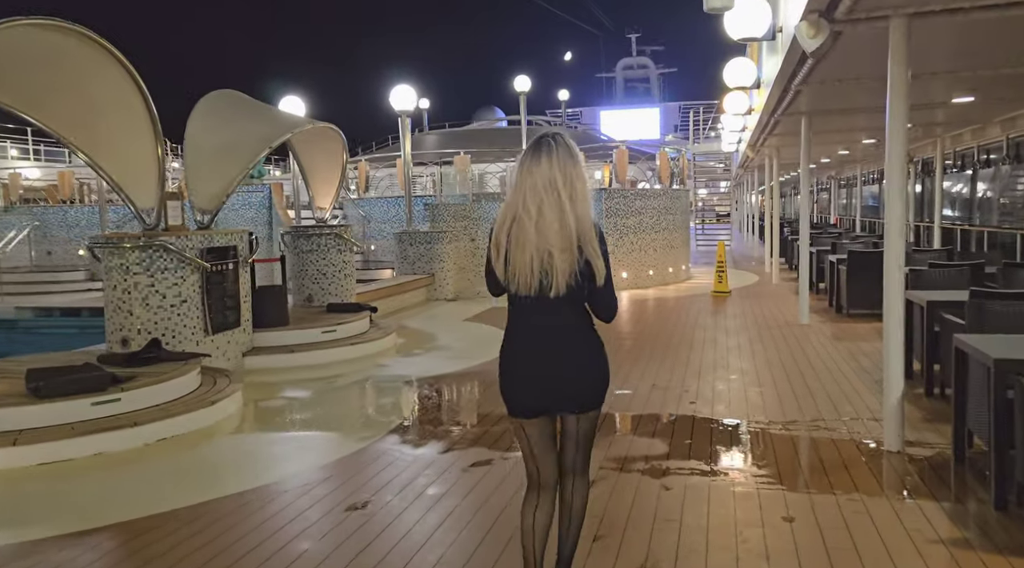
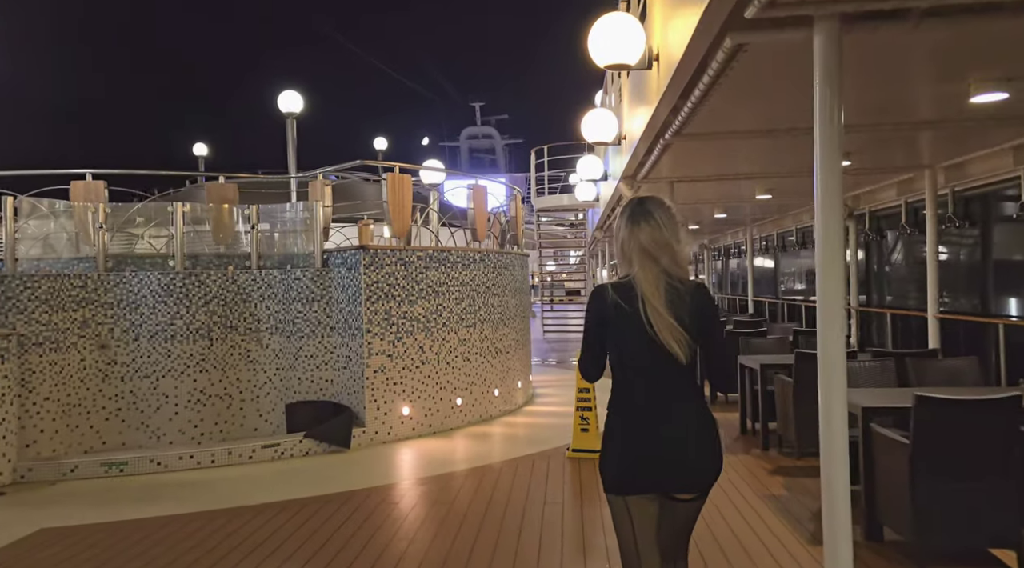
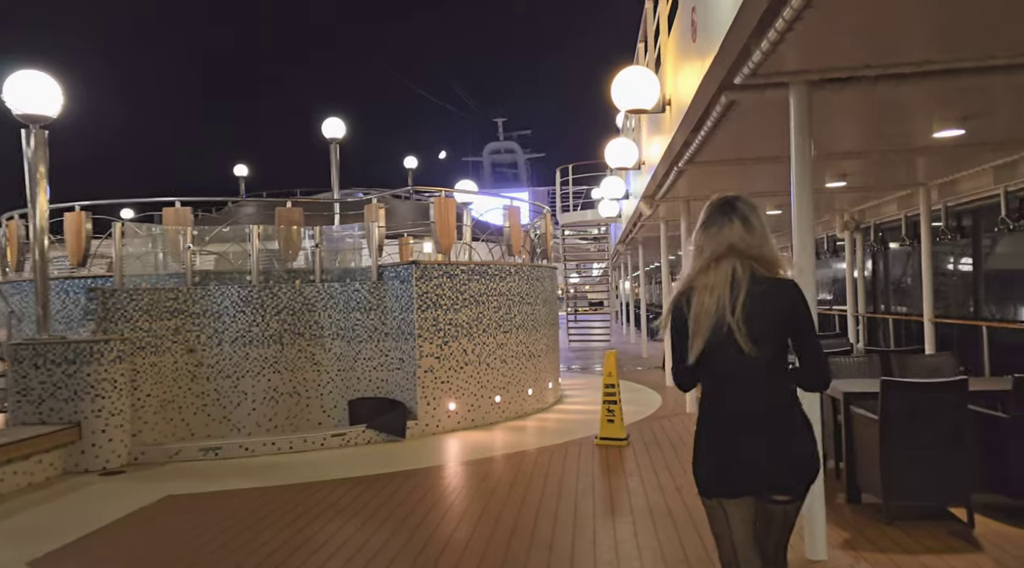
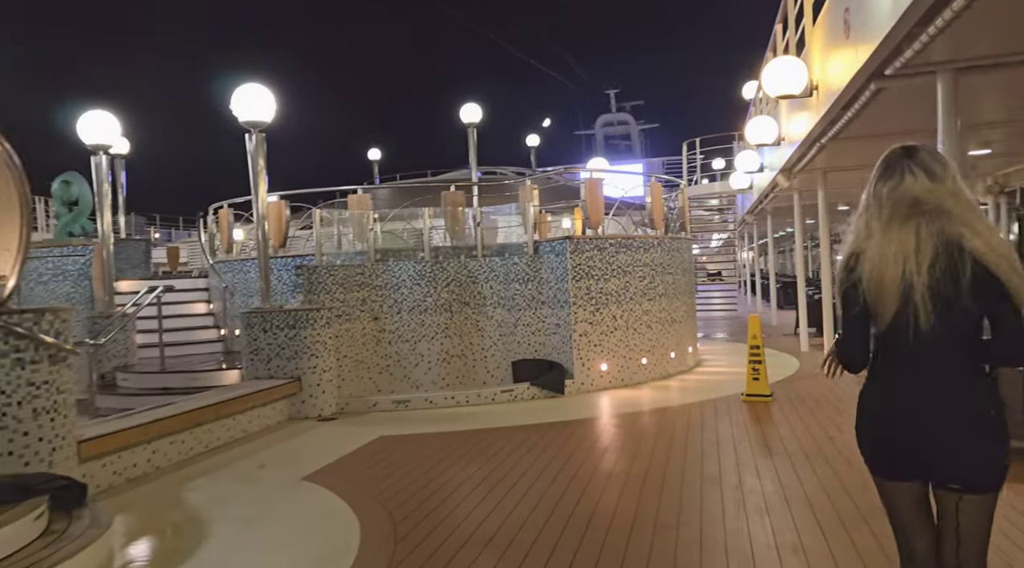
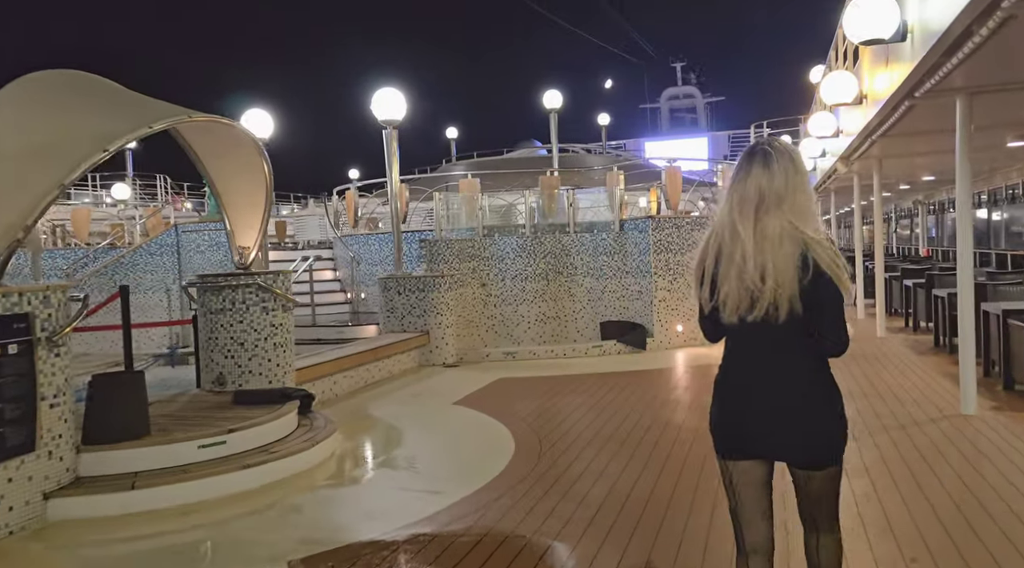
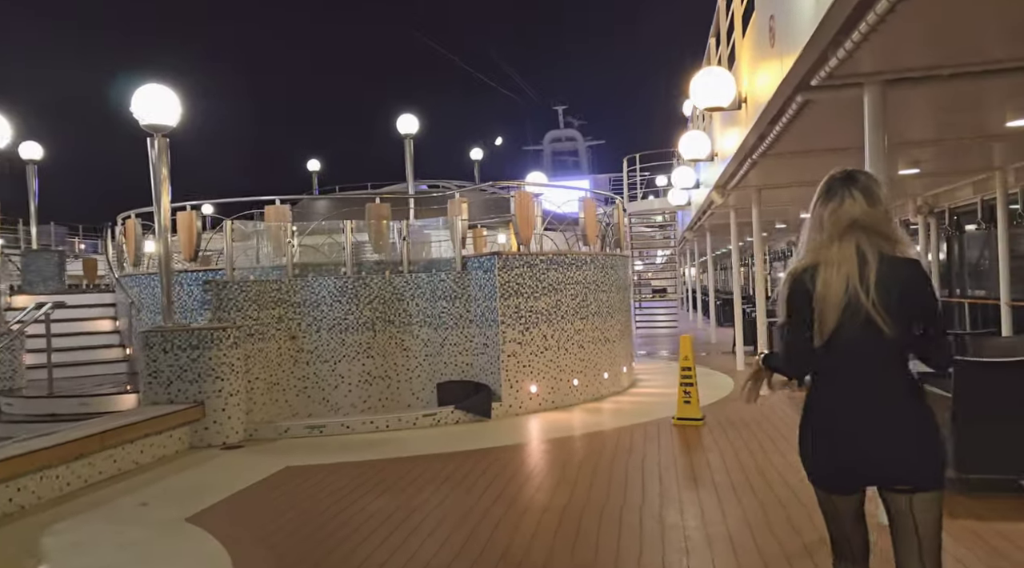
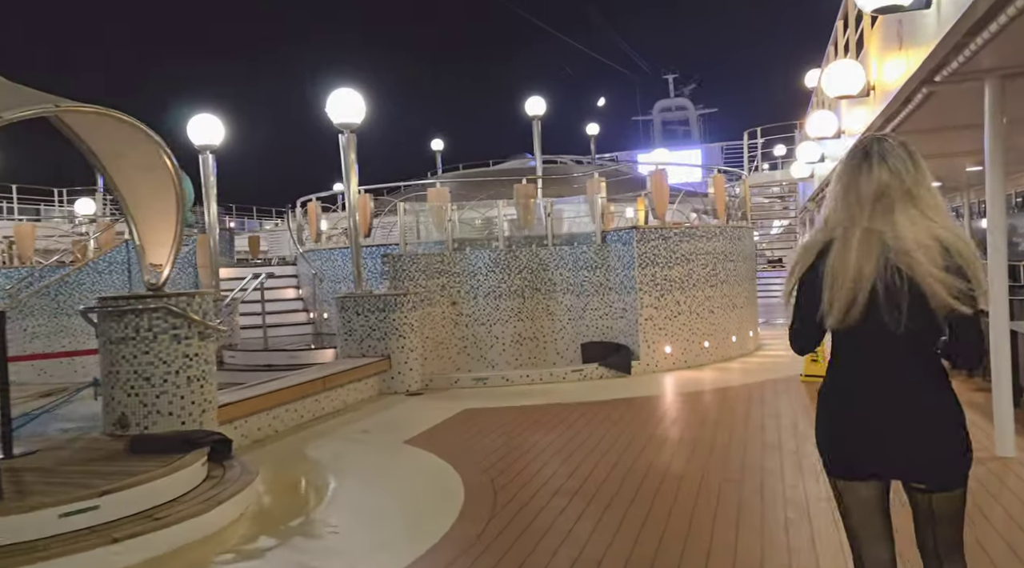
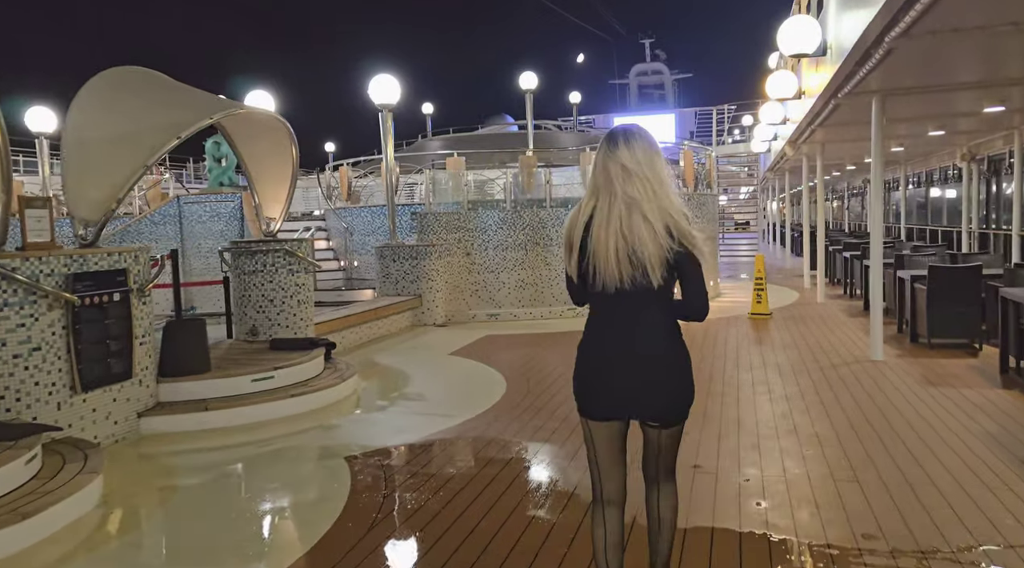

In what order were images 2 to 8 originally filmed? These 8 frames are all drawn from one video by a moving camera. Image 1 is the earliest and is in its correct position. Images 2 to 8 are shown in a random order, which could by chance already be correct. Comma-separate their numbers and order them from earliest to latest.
8, 5, 7, 4, 6, 3, 2
